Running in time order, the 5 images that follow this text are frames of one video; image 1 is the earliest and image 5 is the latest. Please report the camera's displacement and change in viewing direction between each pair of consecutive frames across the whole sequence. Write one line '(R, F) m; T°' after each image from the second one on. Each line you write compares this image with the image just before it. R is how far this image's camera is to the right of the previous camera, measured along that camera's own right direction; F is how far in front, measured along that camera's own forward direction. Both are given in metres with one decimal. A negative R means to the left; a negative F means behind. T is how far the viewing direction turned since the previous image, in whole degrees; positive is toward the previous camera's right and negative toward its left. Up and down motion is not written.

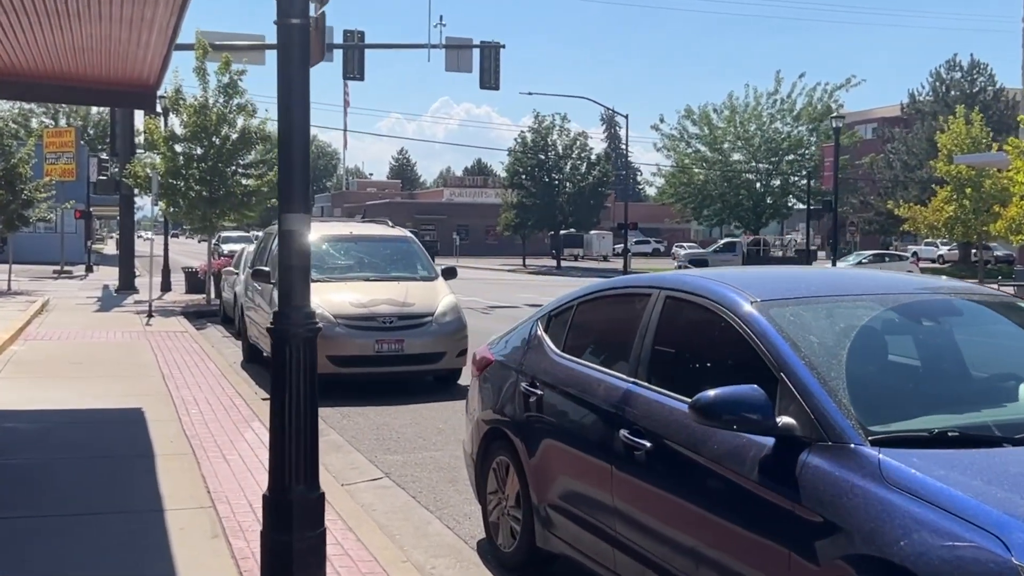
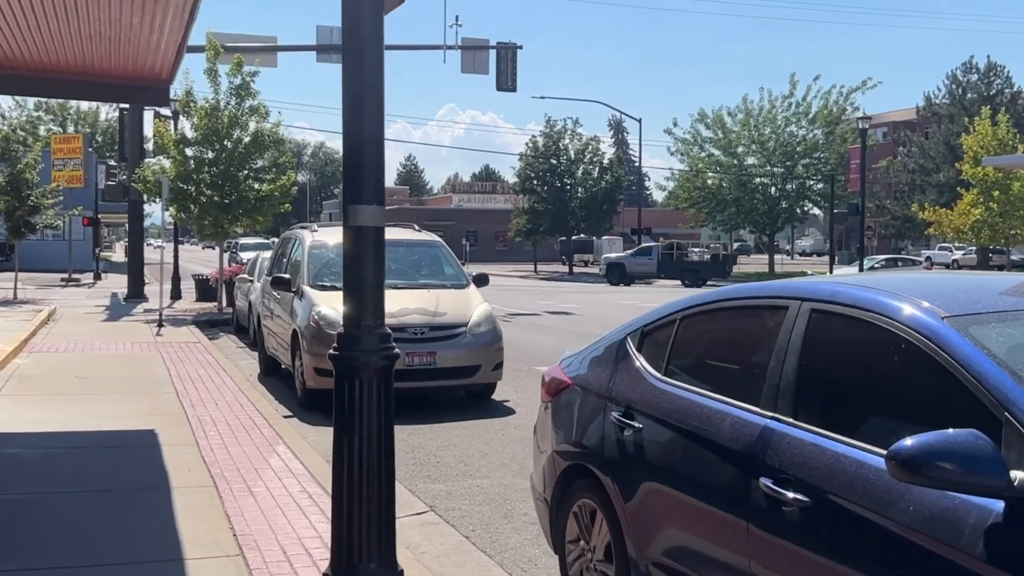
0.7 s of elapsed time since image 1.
(-0.3, +0.8) m; 0°
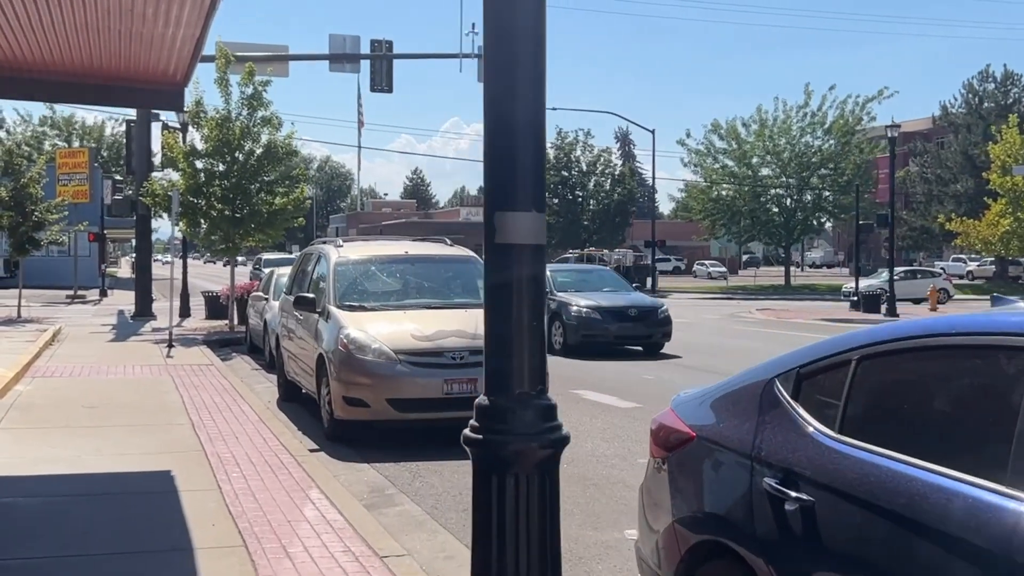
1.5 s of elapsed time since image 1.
(-0.4, +0.9) m; 0°
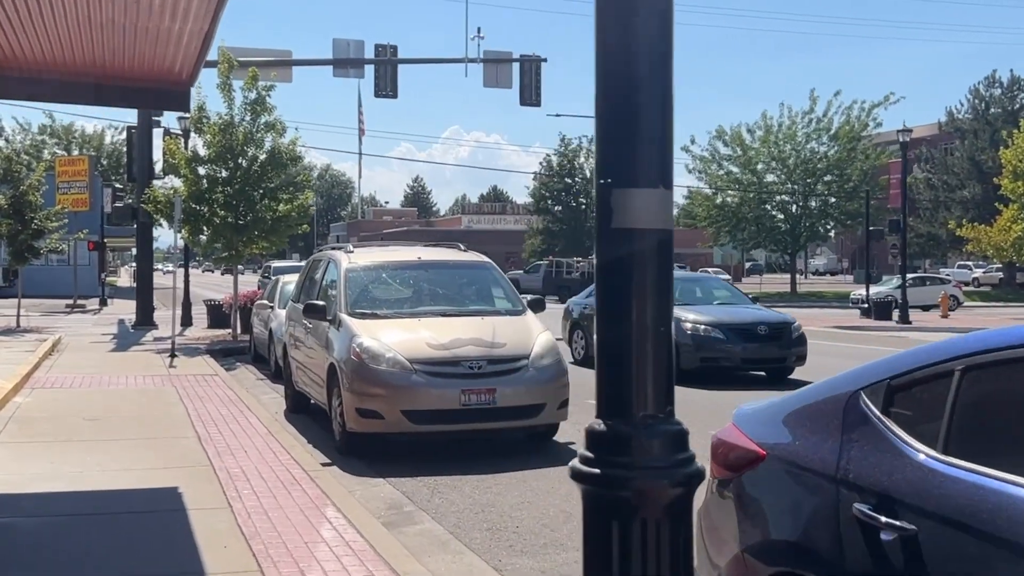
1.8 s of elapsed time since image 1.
(-0.2, +0.4) m; 0°
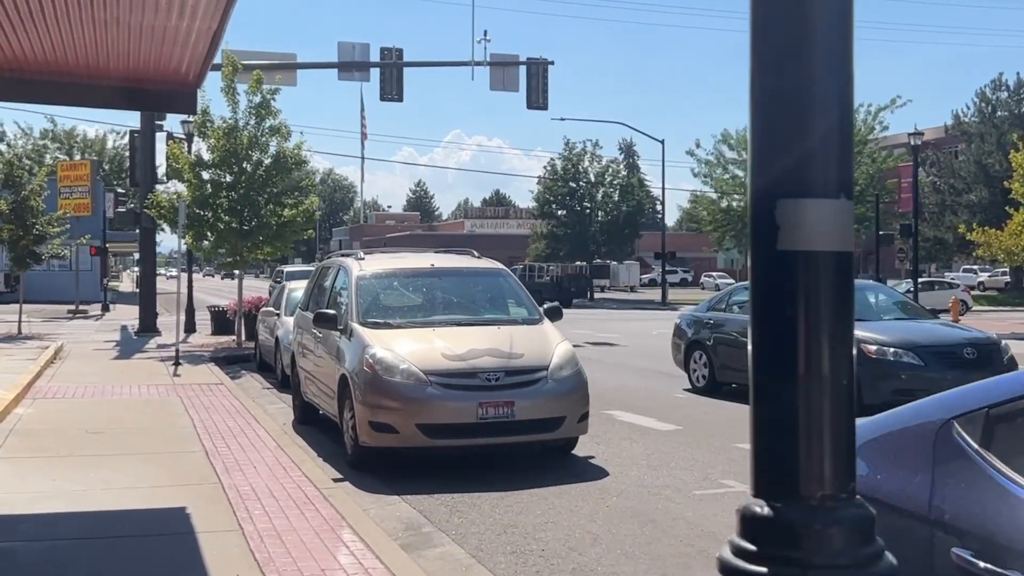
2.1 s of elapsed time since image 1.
(-0.1, +0.3) m; 0°
